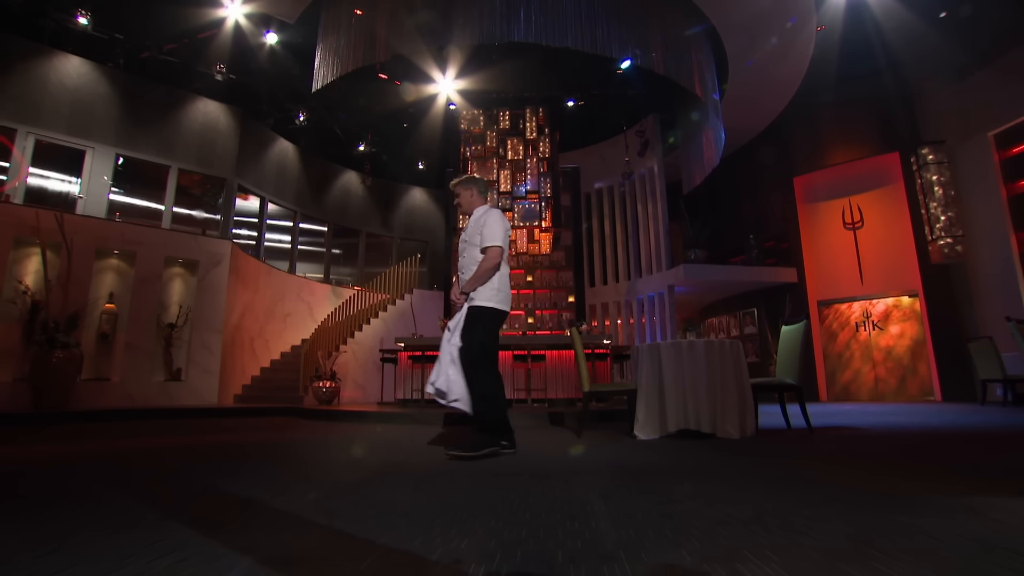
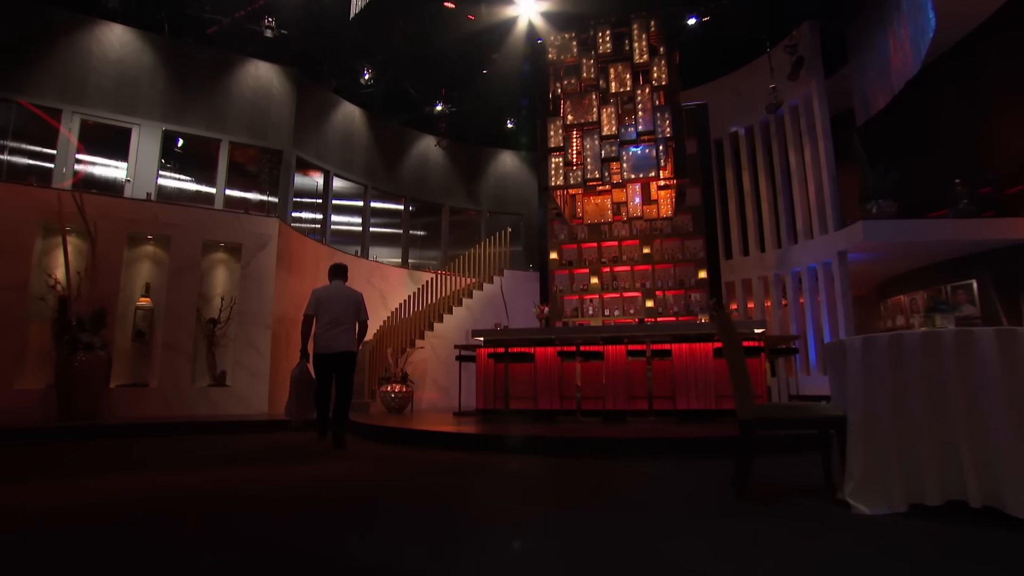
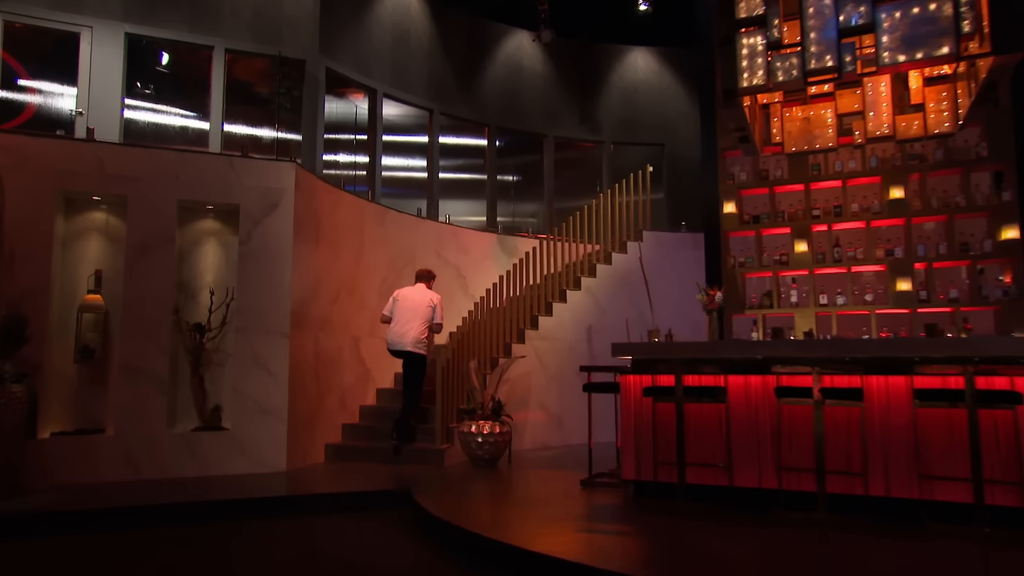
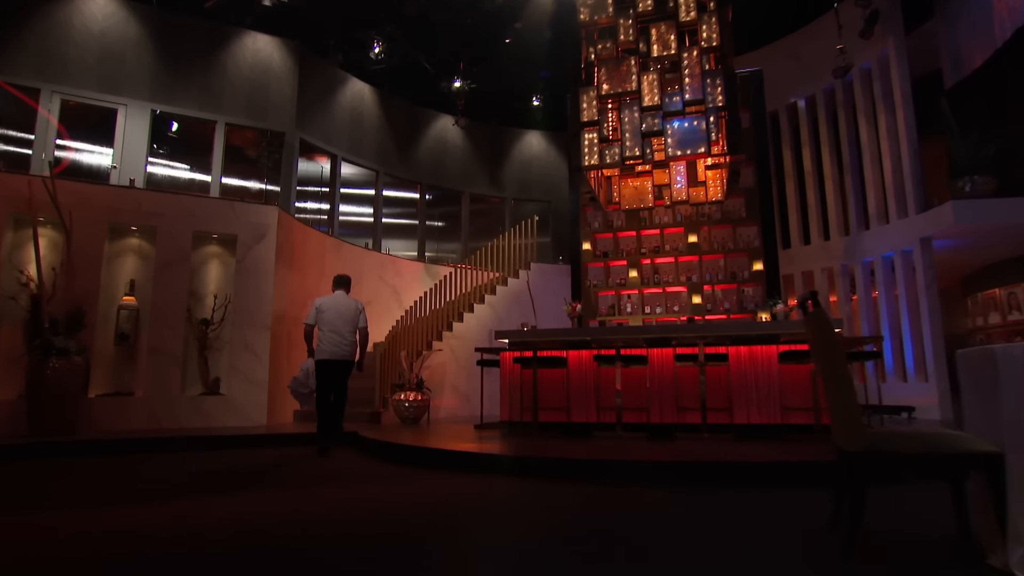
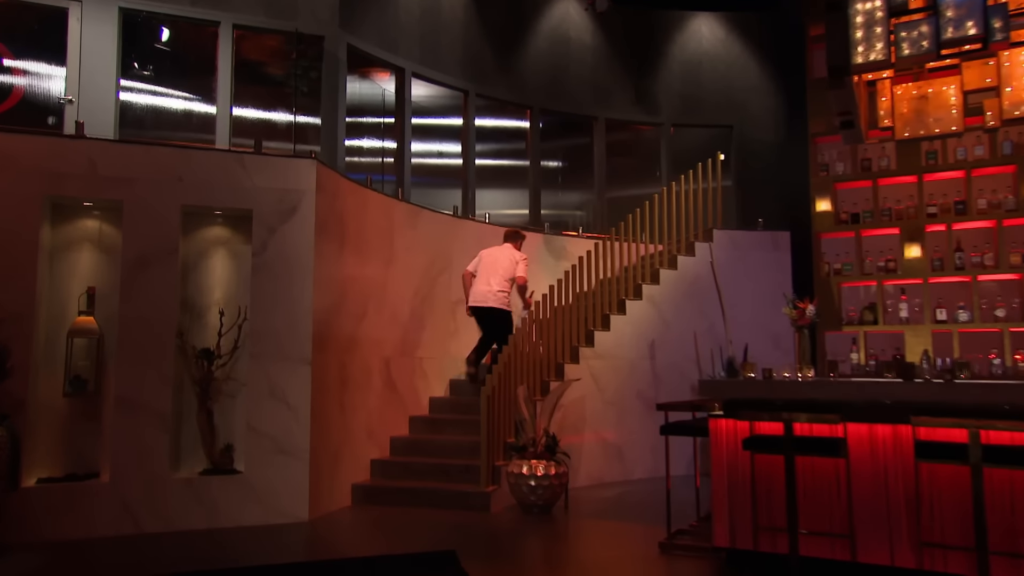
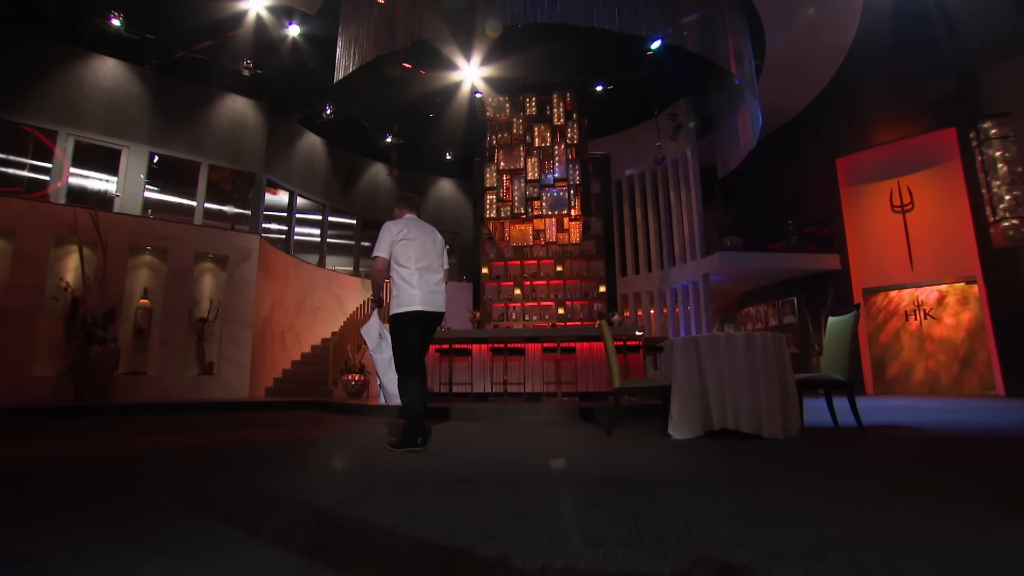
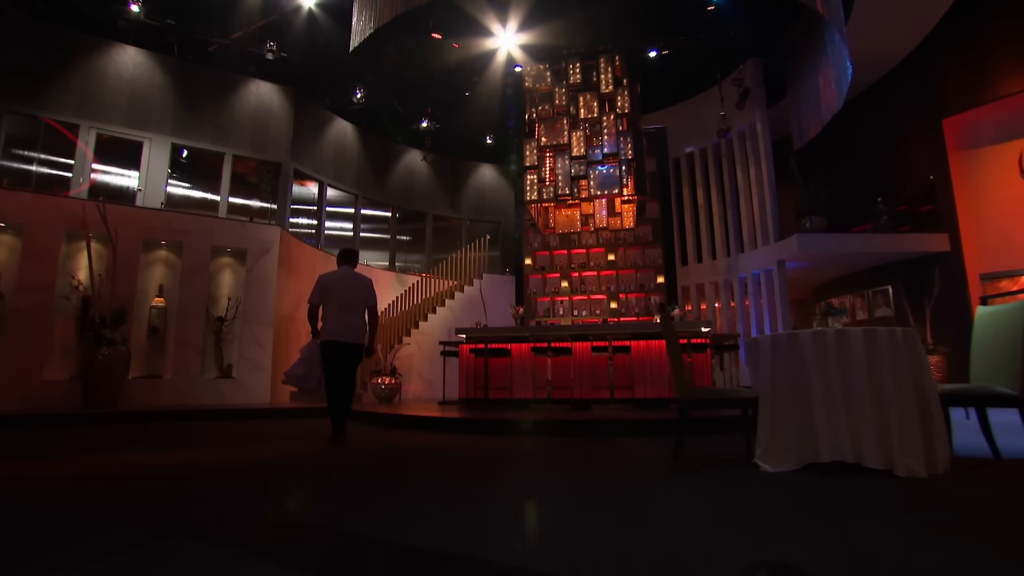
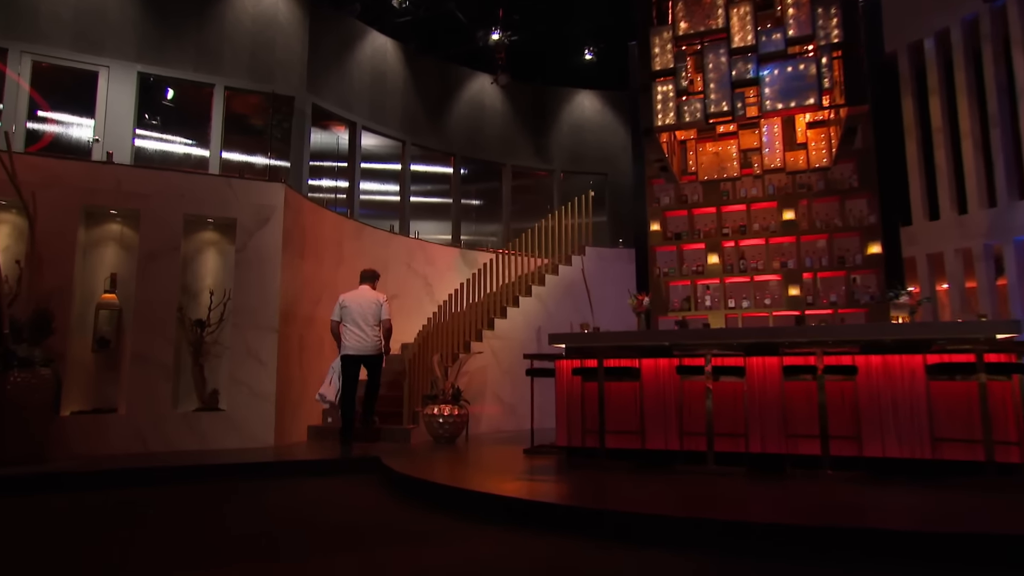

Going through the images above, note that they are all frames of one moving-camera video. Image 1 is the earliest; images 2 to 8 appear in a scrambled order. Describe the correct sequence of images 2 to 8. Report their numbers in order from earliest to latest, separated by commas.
6, 7, 2, 4, 8, 3, 5
